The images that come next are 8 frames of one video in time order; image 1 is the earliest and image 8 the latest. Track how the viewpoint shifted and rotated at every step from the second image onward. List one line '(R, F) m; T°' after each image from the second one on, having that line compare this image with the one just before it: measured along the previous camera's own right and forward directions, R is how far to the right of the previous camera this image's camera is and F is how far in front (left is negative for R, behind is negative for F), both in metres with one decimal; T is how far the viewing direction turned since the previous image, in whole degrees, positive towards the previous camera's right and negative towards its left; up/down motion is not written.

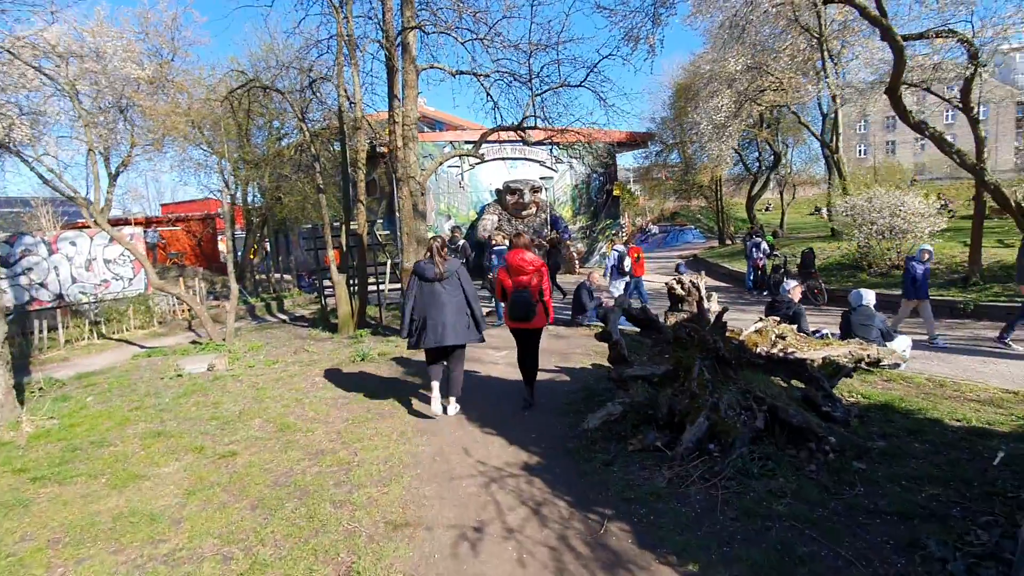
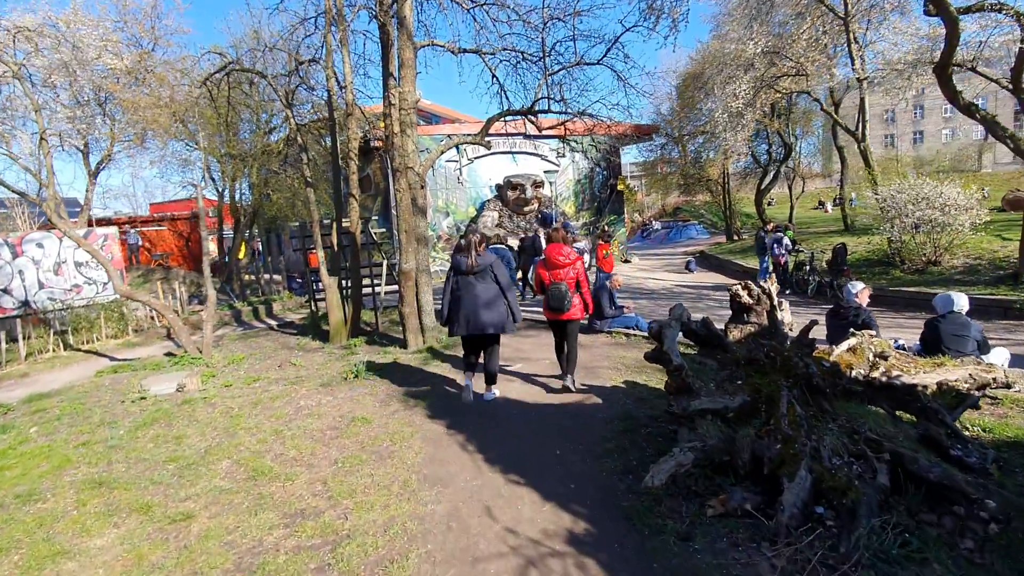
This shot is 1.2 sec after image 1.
(-0.2, +1.0) m; 0°
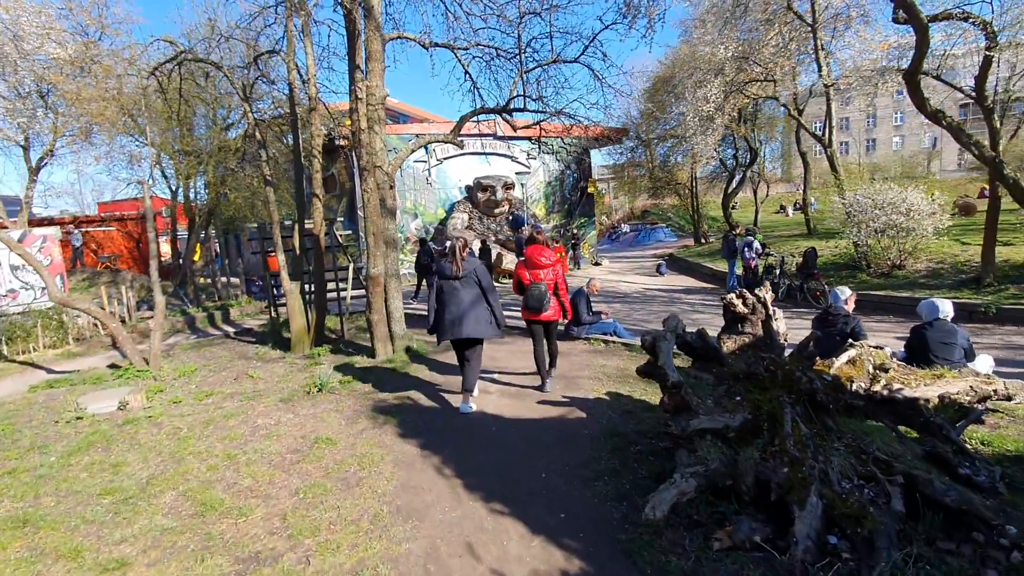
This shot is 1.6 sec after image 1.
(-0.1, +0.3) m; +4°
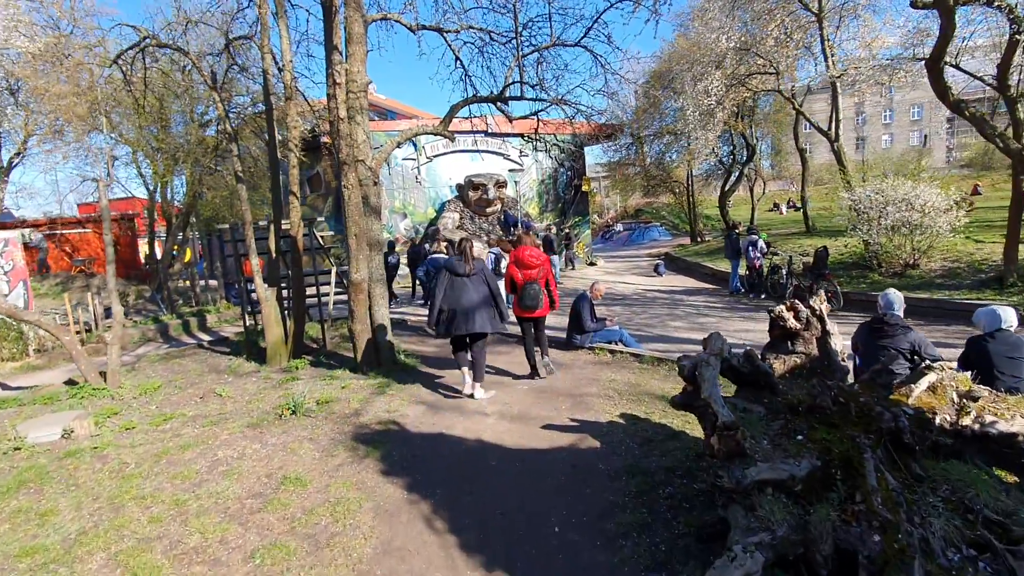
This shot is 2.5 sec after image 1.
(-0.1, +0.7) m; +1°
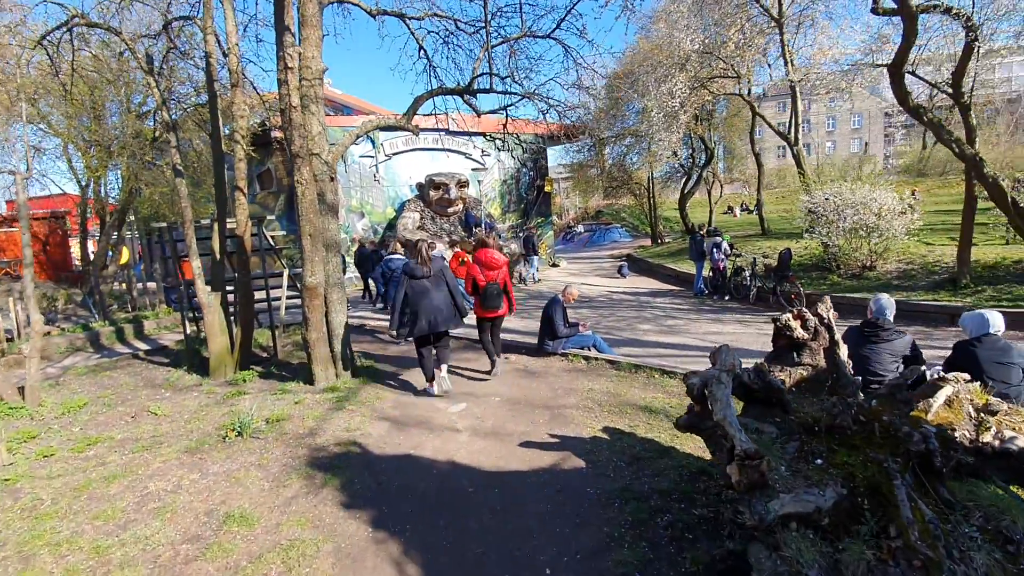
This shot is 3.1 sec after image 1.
(-0.1, +0.4) m; +5°
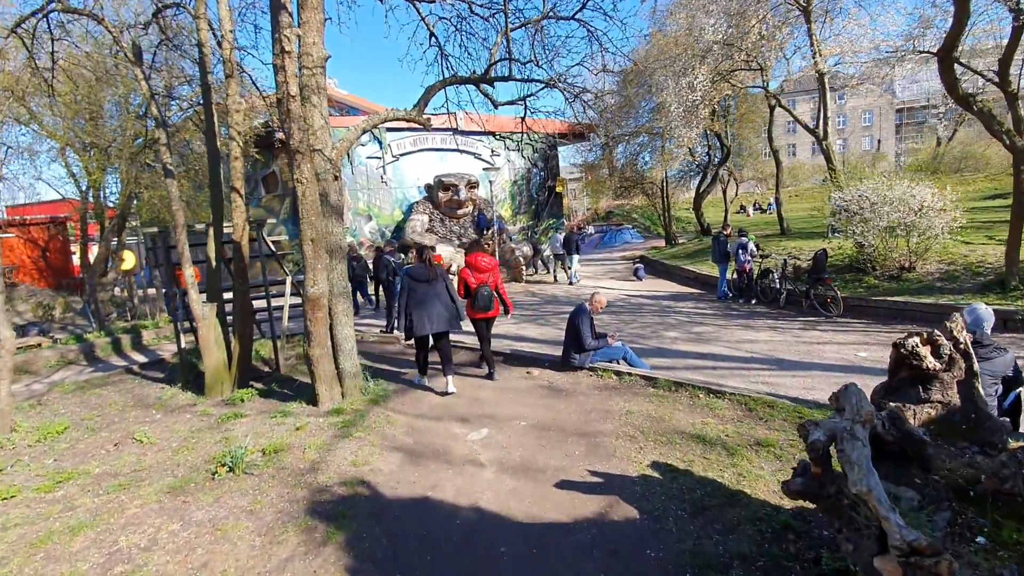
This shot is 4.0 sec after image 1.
(-0.2, +0.6) m; -1°
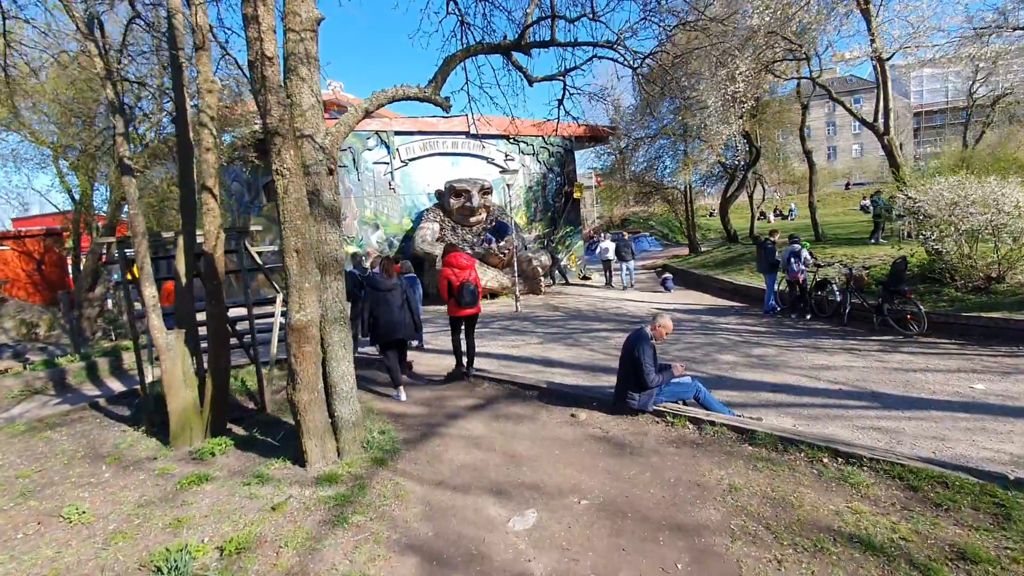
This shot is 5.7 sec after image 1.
(-0.3, +1.3) m; -1°
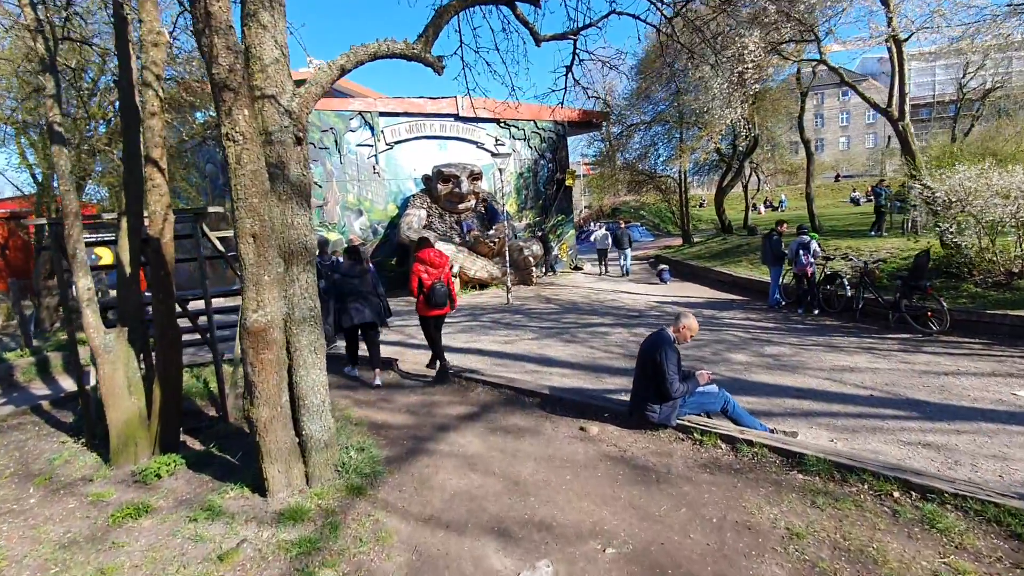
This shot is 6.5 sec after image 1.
(-0.1, +0.7) m; +2°
